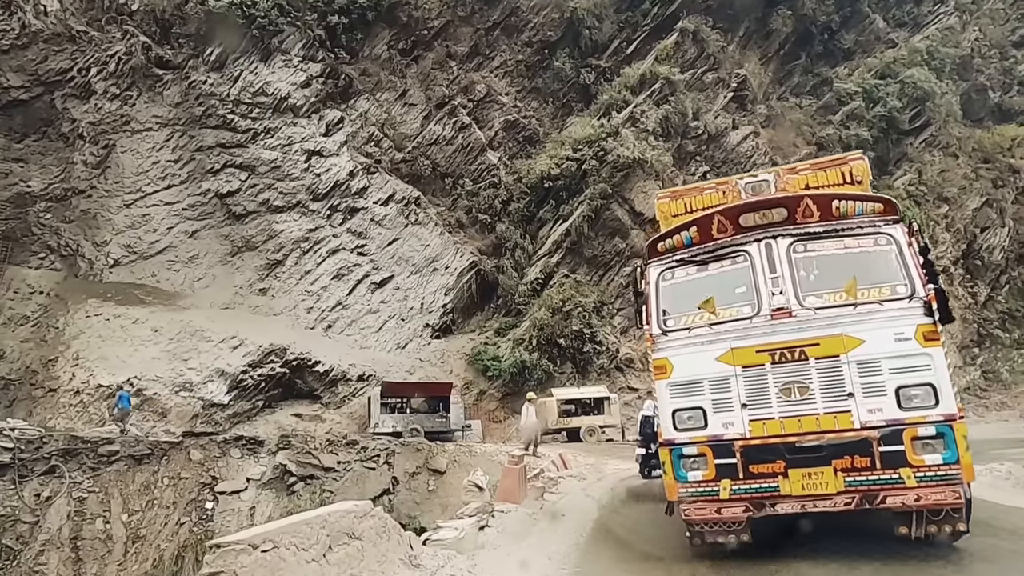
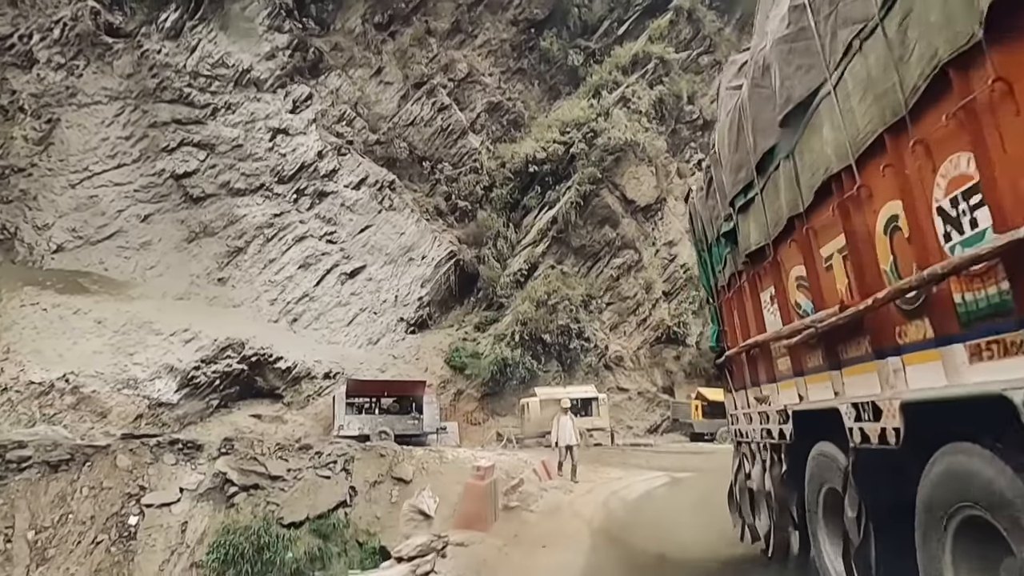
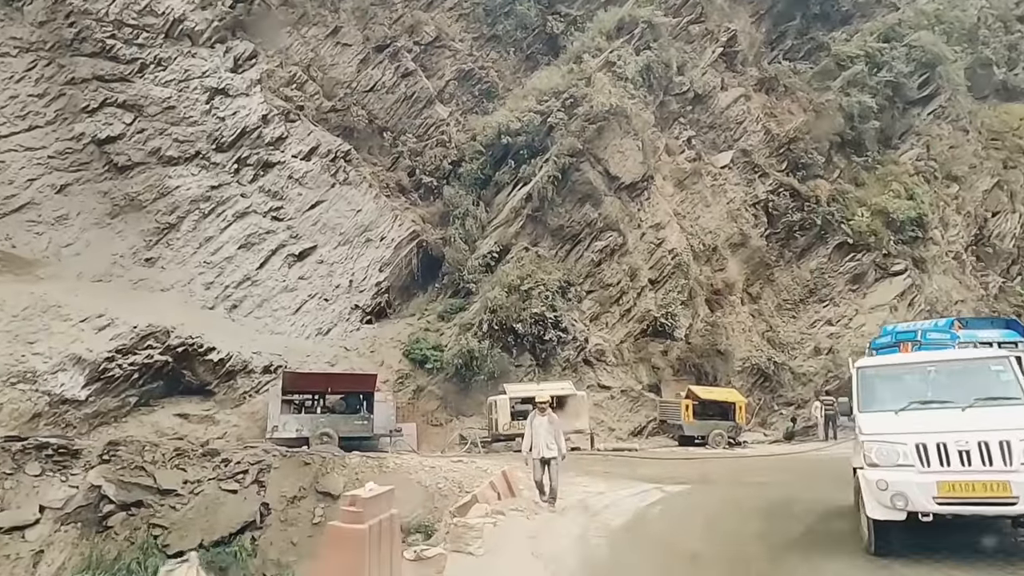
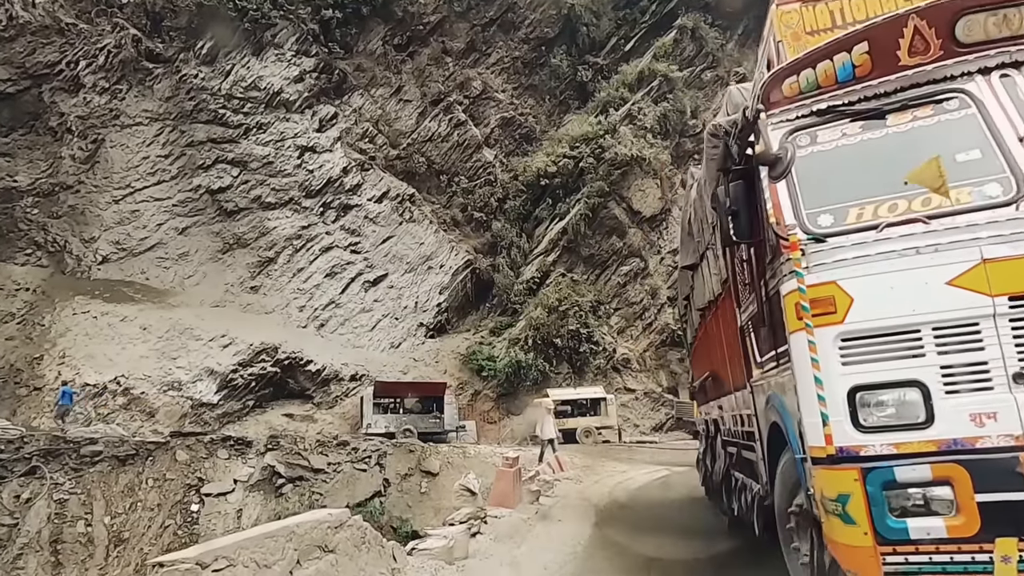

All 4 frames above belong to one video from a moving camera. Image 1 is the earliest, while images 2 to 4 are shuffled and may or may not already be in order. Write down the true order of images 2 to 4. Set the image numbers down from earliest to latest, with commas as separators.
4, 2, 3
